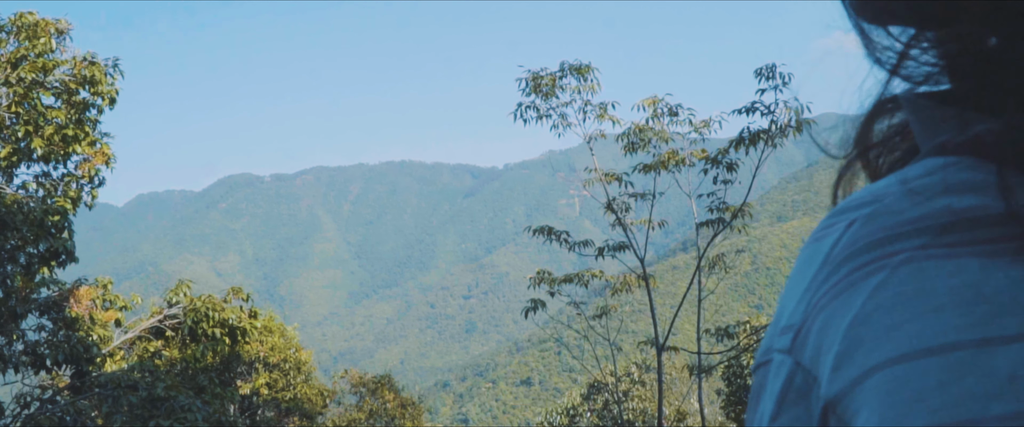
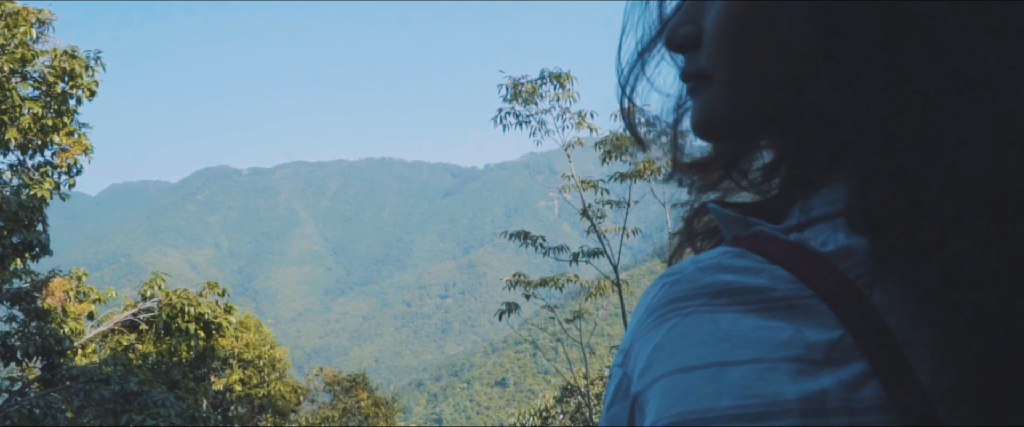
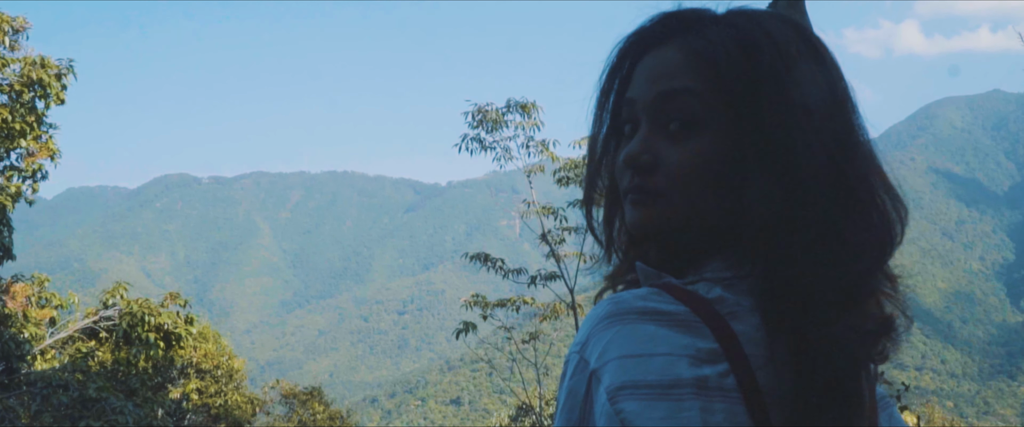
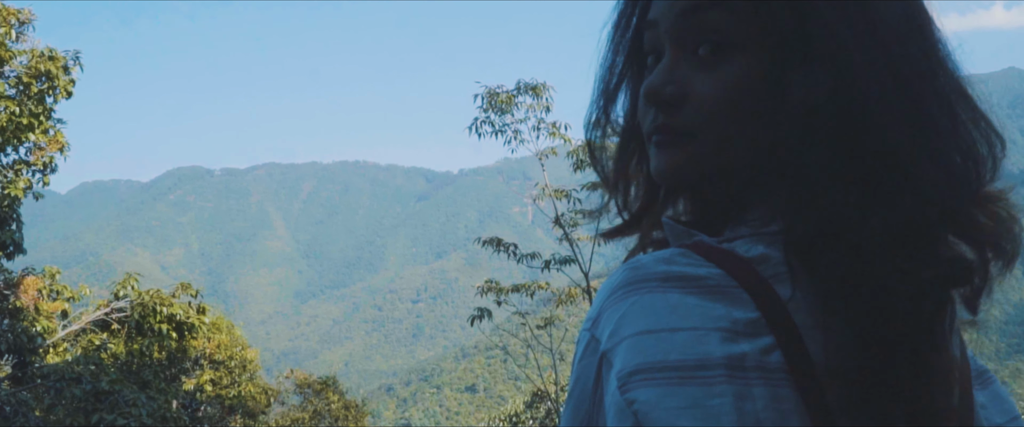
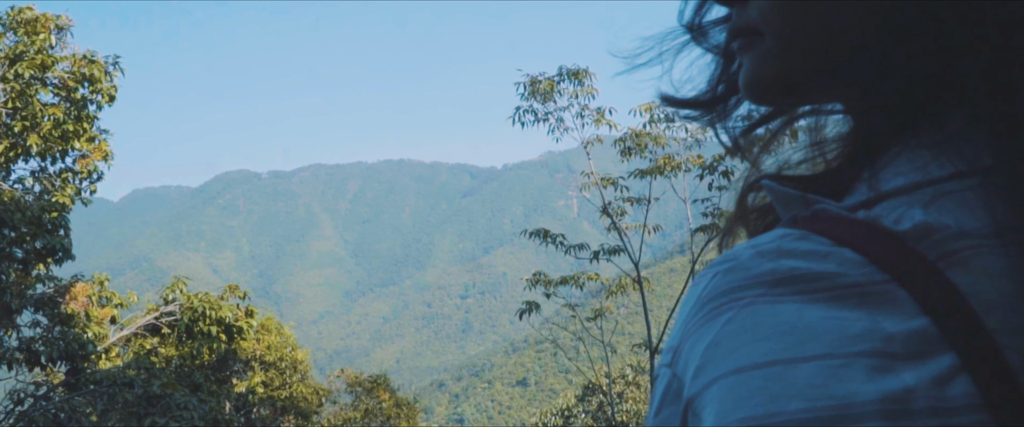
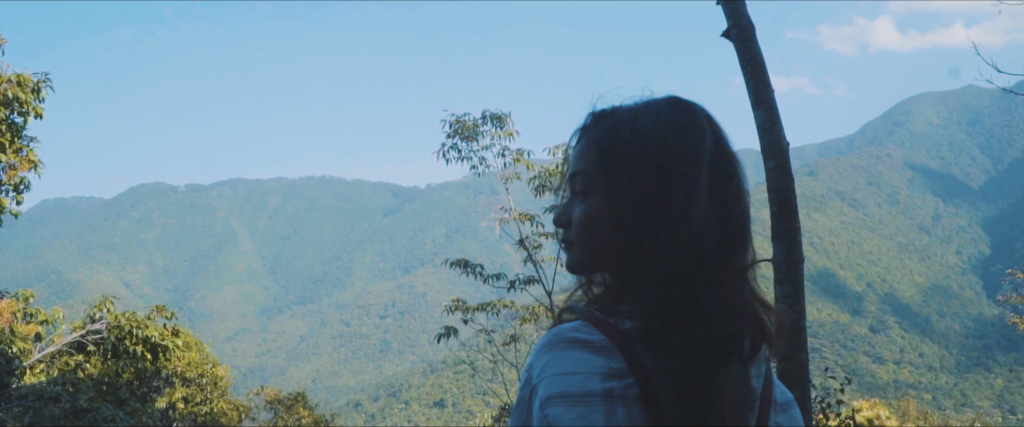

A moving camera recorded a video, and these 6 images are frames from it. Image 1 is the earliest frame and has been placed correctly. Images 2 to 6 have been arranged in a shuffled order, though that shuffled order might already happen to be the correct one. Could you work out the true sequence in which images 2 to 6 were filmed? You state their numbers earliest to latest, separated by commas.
5, 2, 4, 3, 6
